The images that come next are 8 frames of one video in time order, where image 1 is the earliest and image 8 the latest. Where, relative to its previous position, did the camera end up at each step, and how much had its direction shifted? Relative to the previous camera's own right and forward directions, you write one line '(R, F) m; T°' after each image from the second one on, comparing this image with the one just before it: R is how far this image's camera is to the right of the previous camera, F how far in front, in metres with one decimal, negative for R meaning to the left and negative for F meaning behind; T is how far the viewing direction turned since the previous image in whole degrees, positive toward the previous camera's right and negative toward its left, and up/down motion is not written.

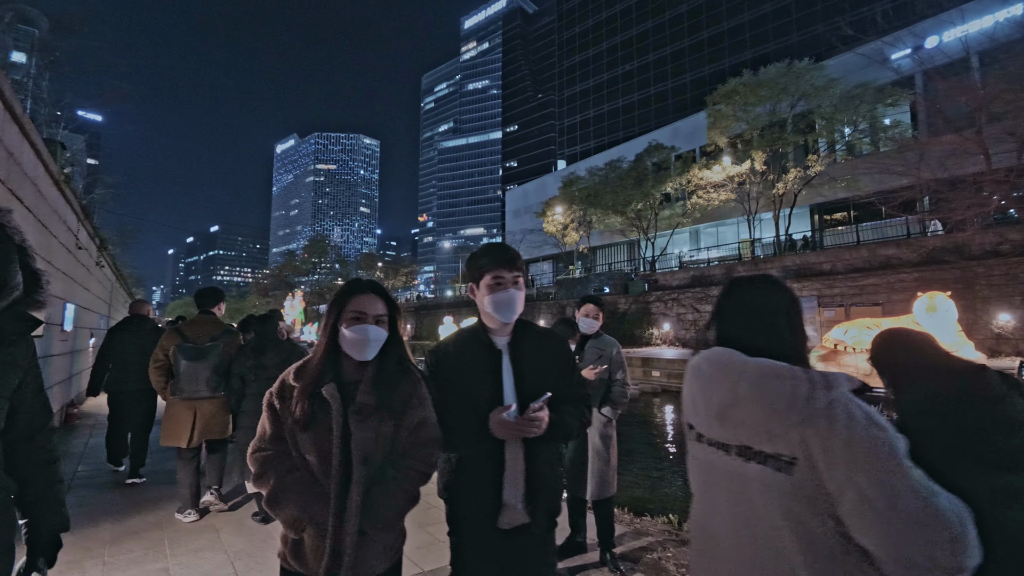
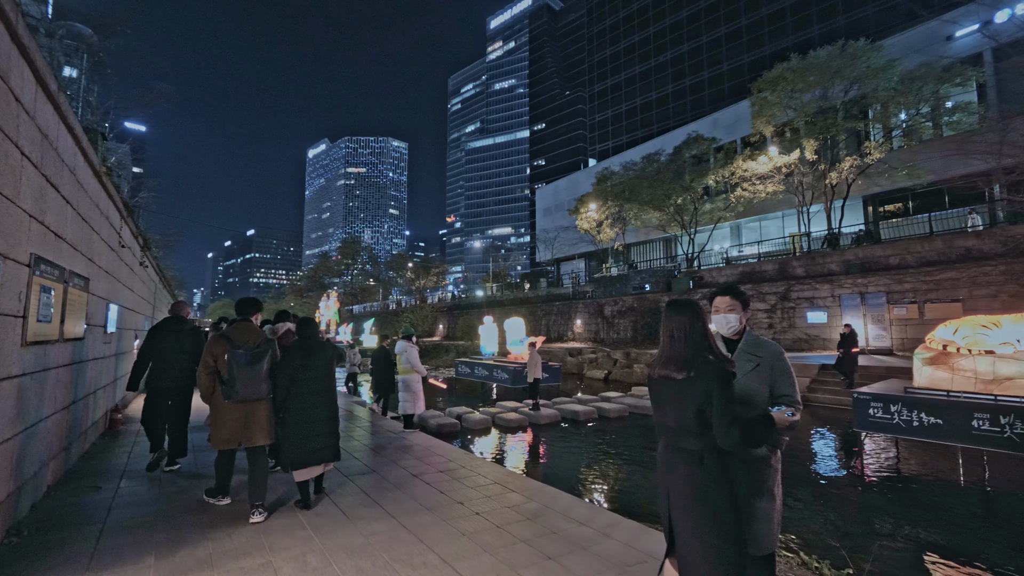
(-0.5, +0.6) m; -3°
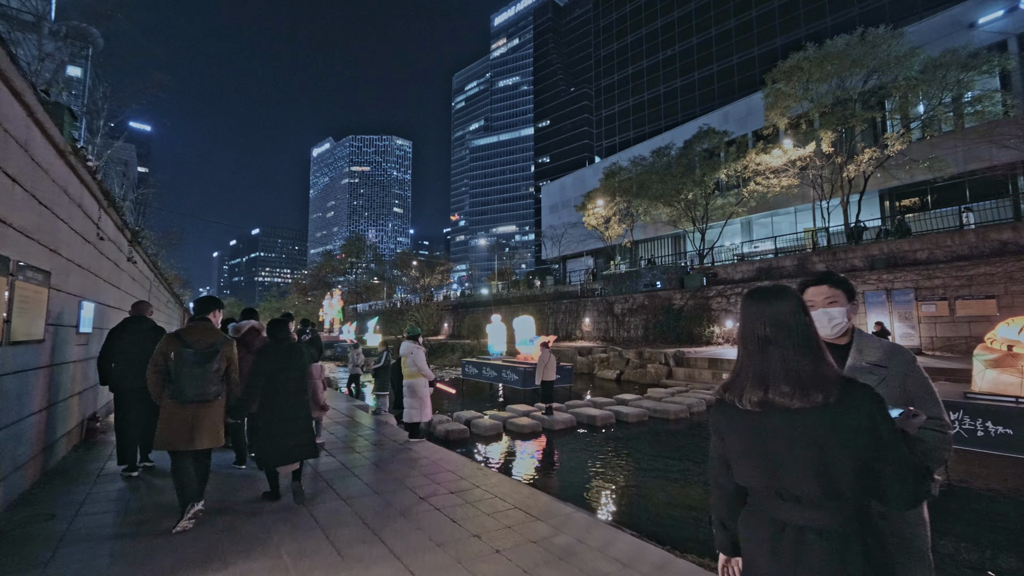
(-0.1, +0.6) m; -1°
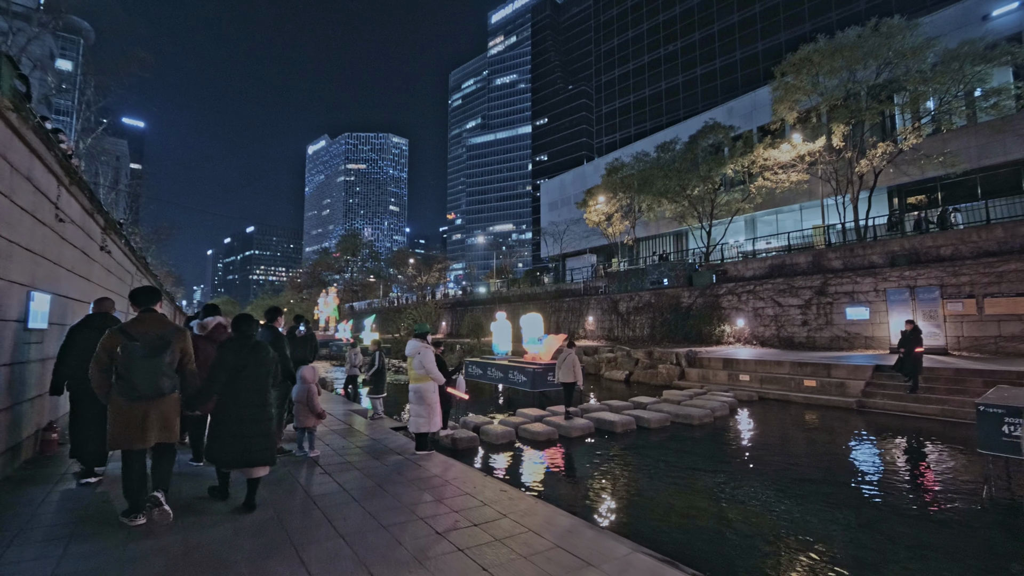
(-0.3, +0.7) m; +1°
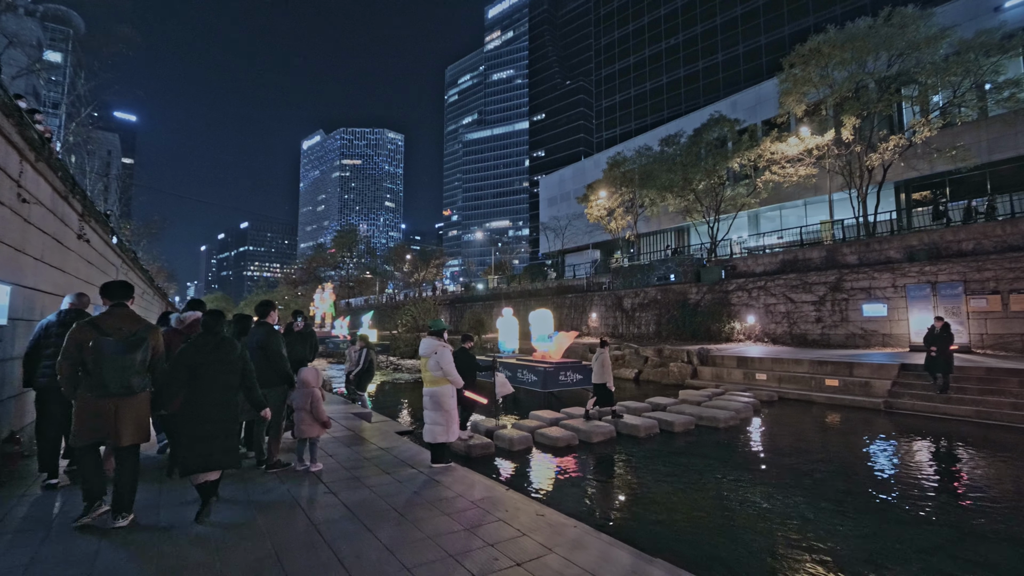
(-0.3, +0.6) m; +1°
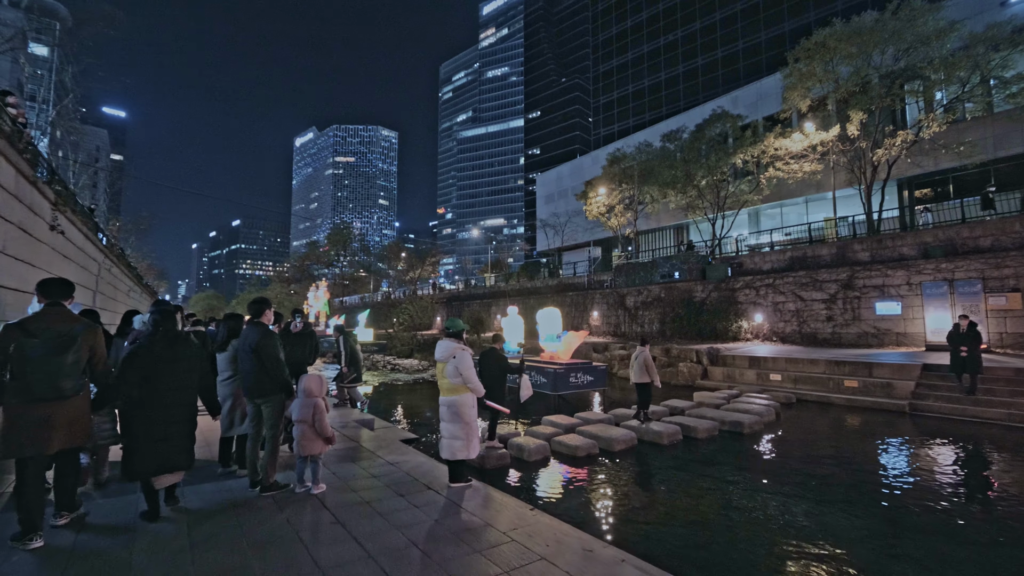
(-0.3, +0.5) m; +1°
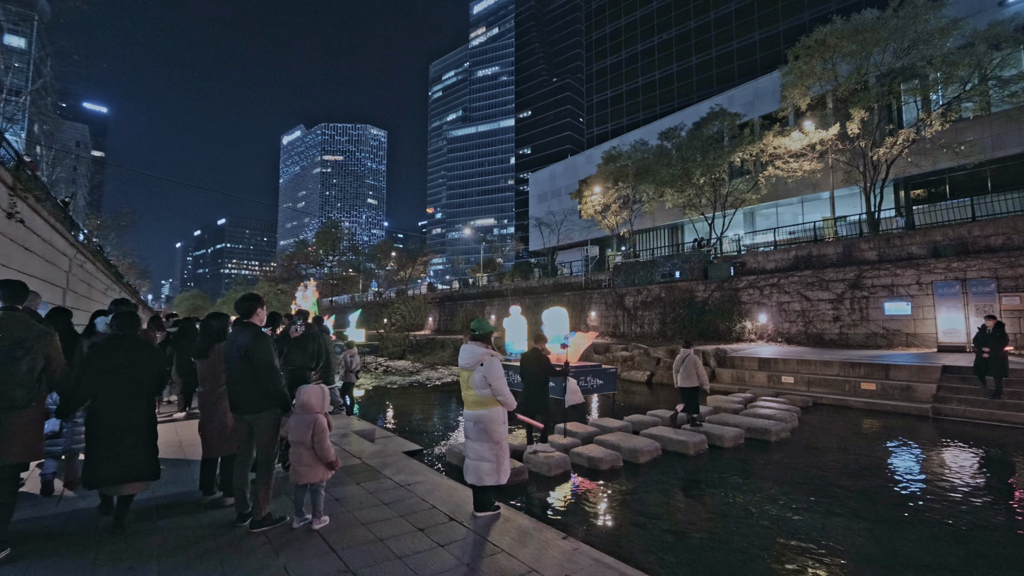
(-0.3, +0.6) m; +1°
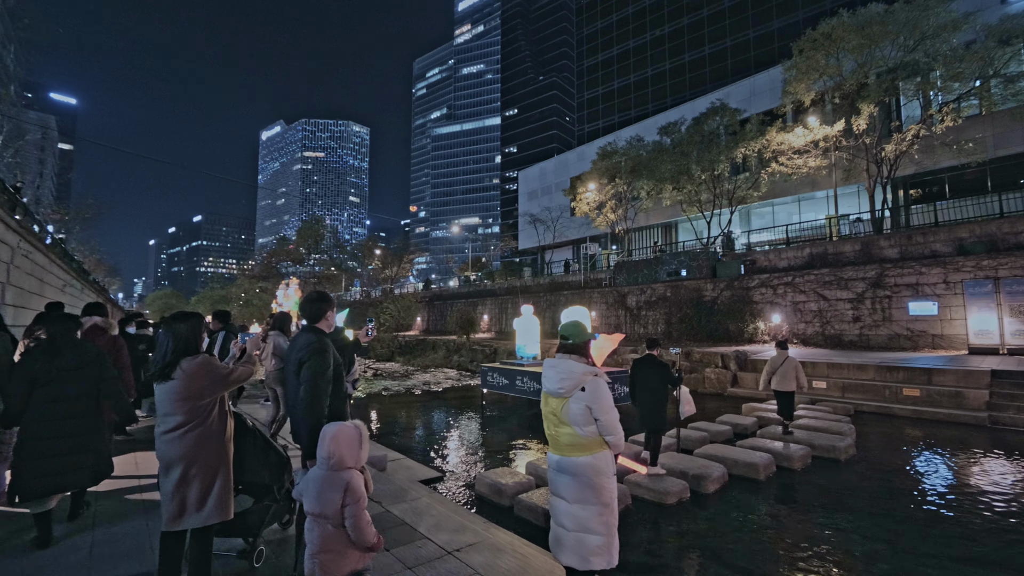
(-0.6, +1.0) m; +2°
